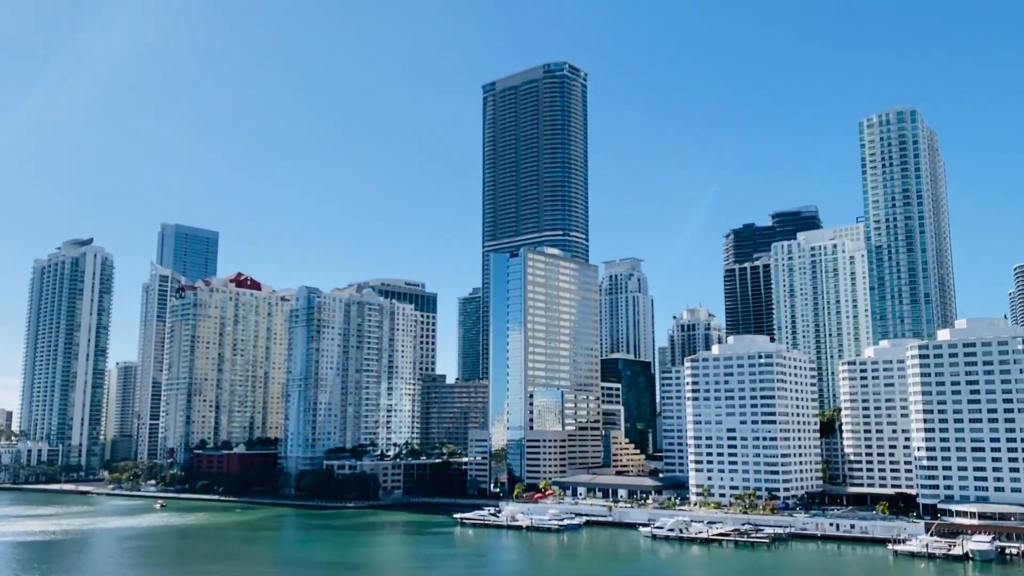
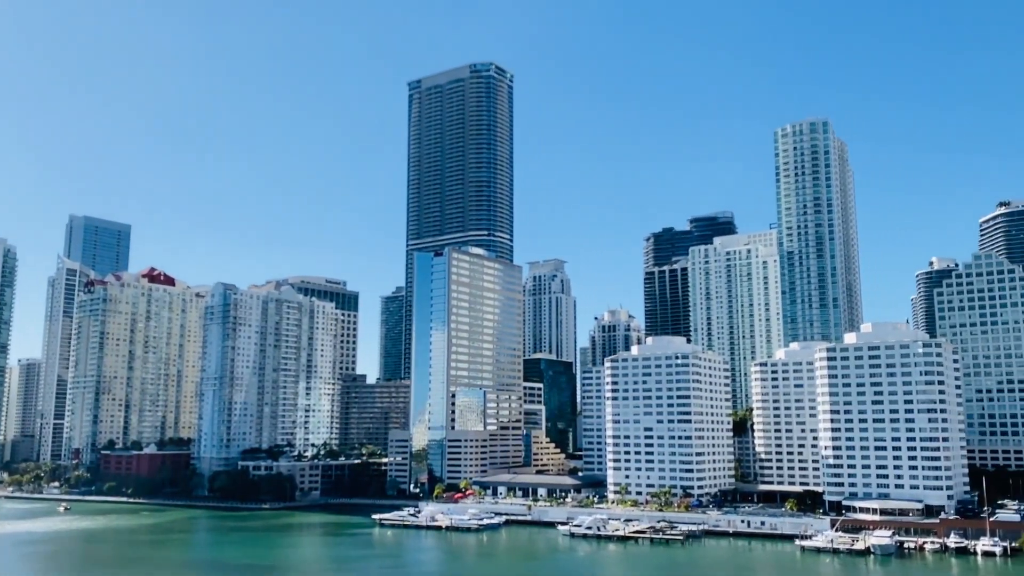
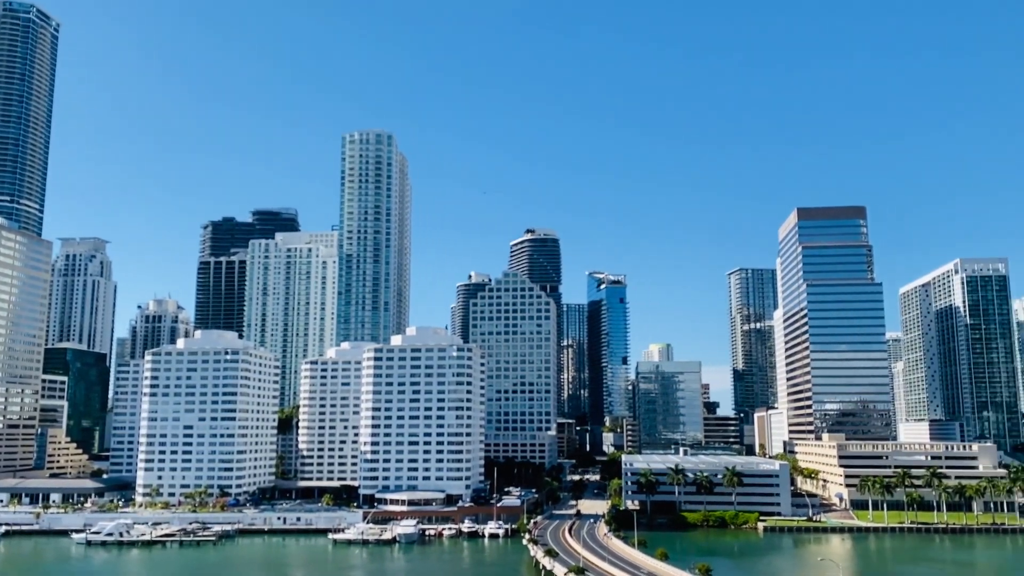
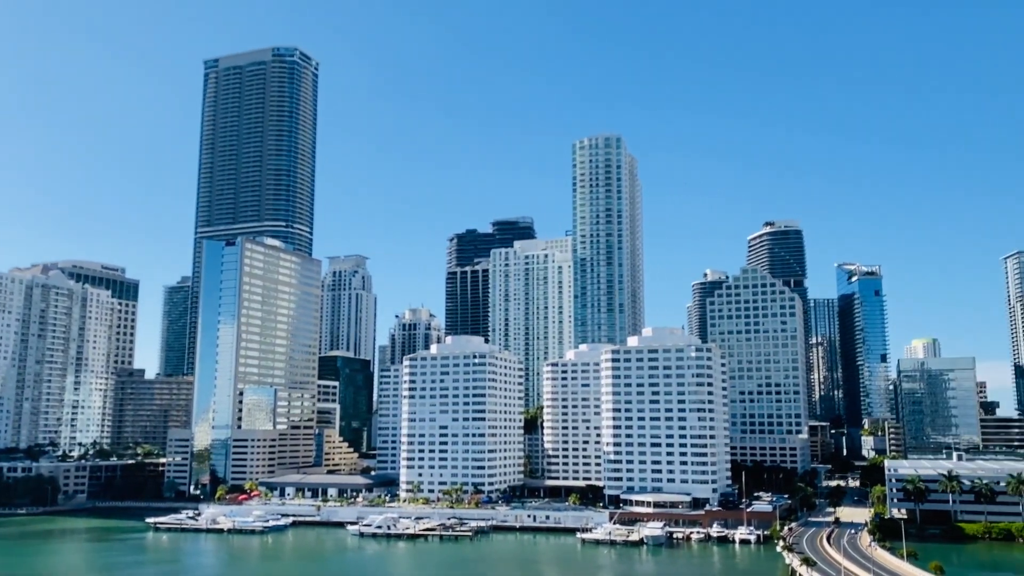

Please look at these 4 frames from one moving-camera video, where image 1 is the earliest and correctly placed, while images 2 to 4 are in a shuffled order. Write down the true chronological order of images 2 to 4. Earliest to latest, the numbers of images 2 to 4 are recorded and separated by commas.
2, 4, 3
